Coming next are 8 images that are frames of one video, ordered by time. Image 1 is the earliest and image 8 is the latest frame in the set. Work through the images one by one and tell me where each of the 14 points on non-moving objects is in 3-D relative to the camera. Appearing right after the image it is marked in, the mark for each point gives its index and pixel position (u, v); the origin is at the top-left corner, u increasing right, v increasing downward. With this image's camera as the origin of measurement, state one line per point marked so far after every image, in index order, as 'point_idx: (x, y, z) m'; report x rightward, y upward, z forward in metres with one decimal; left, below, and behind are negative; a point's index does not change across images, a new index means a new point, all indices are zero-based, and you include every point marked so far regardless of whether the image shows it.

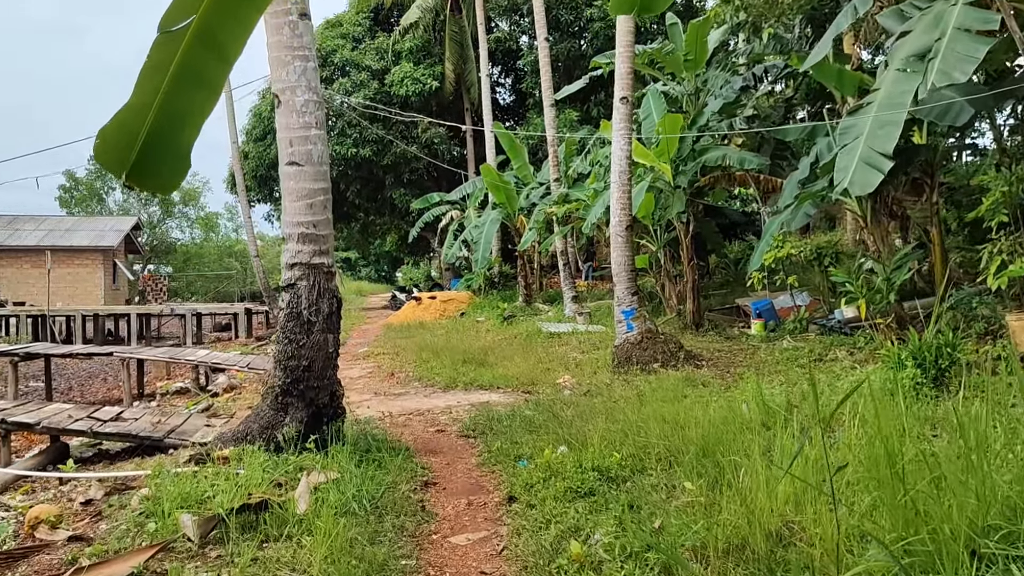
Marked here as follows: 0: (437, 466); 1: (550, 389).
0: (-0.4, -0.9, +4.3) m
1: (+0.3, -0.8, +6.6) m
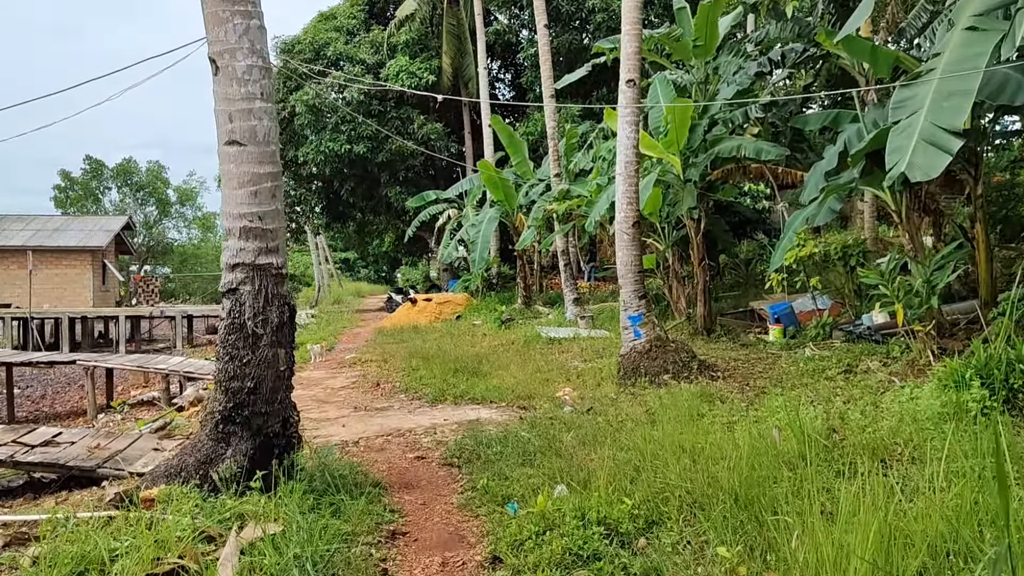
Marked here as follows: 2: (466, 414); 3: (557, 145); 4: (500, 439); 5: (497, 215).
0: (-0.4, -0.9, +3.5) m
1: (+0.3, -0.8, +5.9) m
2: (-0.3, -0.9, +5.9) m
3: (+0.6, +1.9, +11.6) m
4: (-0.1, -0.8, +4.7) m
5: (-0.2, +1.2, +13.8) m
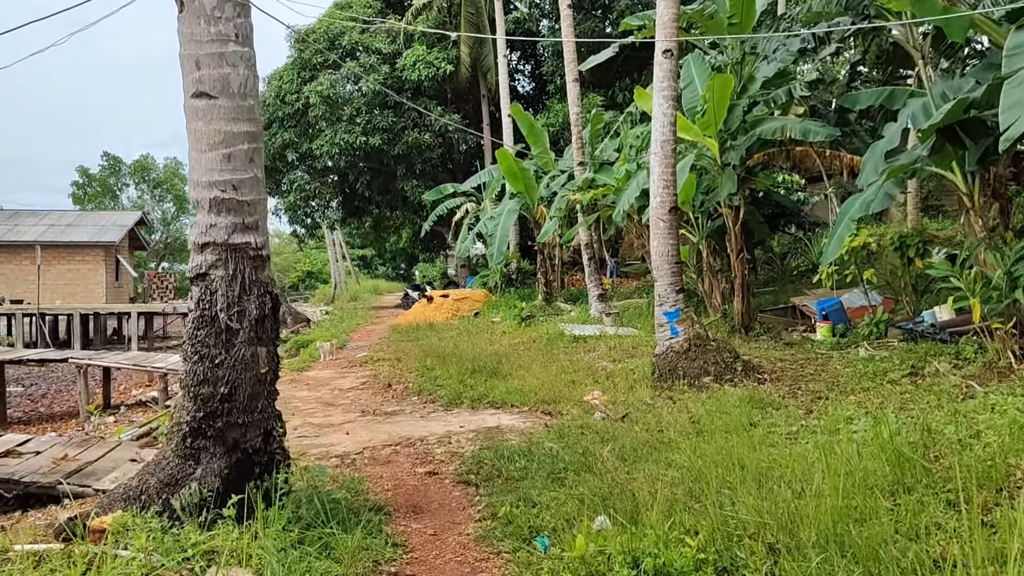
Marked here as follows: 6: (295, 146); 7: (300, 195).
0: (-0.3, -0.8, +2.9) m
1: (+0.4, -0.8, +5.3) m
2: (-0.2, -0.8, +5.2) m
3: (+0.9, +2.0, +11.0) m
4: (+0.1, -0.8, +4.1) m
5: (+0.1, +1.2, +13.2) m
6: (-4.8, +3.2, +19.5) m
7: (-4.8, +2.1, +19.6) m
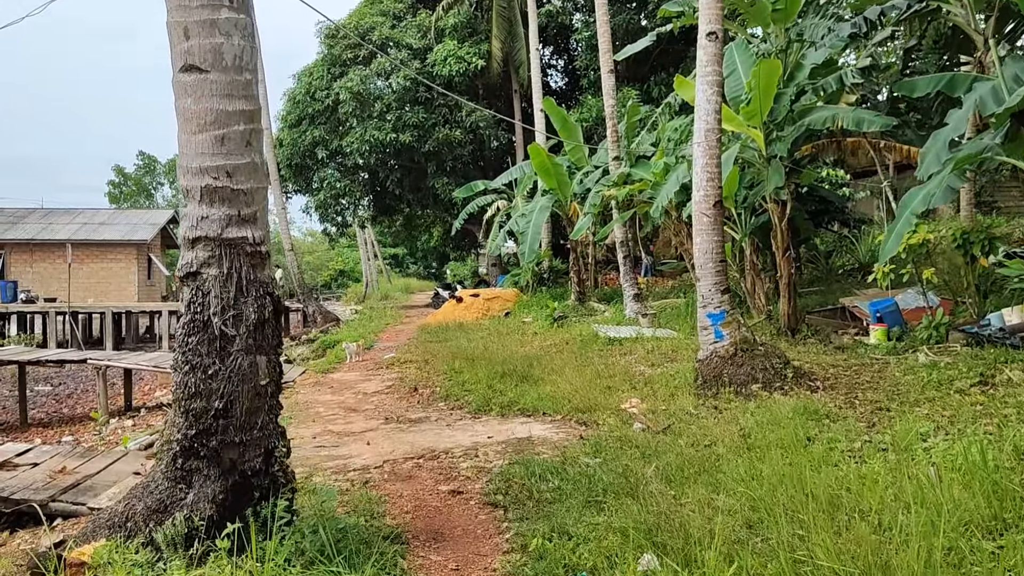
0: (-0.2, -0.8, +2.6) m
1: (+0.6, -0.8, +4.9) m
2: (0.0, -0.8, +4.9) m
3: (+1.3, +2.0, +10.6) m
4: (+0.2, -0.8, +3.7) m
5: (+0.5, +1.2, +12.8) m
6: (-4.1, +3.2, +19.3) m
7: (-4.0, +2.1, +19.4) m
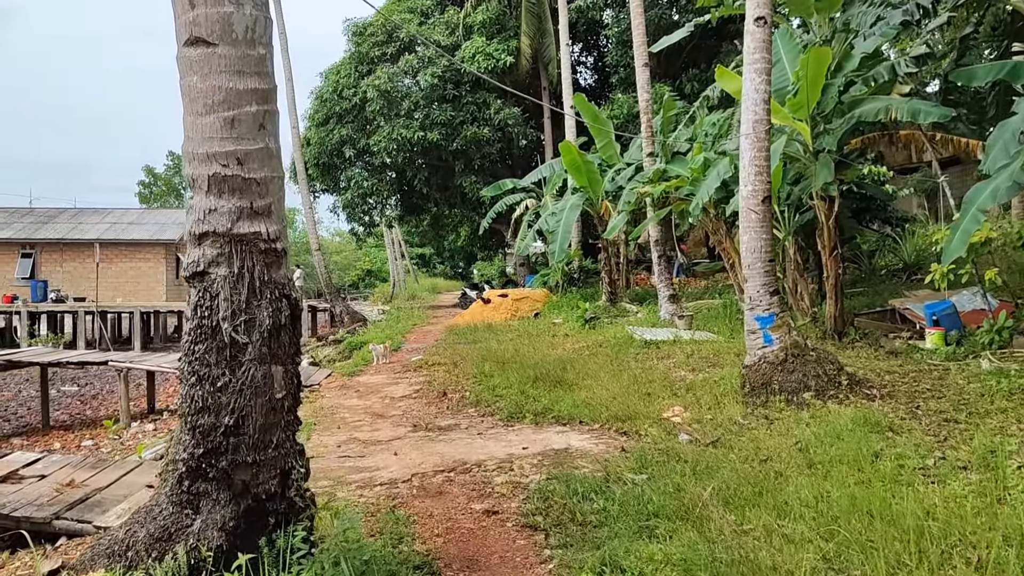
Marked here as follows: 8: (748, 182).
0: (-0.1, -0.8, +2.3) m
1: (+0.8, -0.8, +4.6) m
2: (+0.2, -0.8, +4.6) m
3: (+1.6, +2.0, +10.2) m
4: (+0.4, -0.8, +3.4) m
5: (+1.0, +1.2, +12.5) m
6: (-3.5, +3.2, +19.1) m
7: (-3.4, +2.1, +19.2) m
8: (+1.4, +0.6, +5.3) m
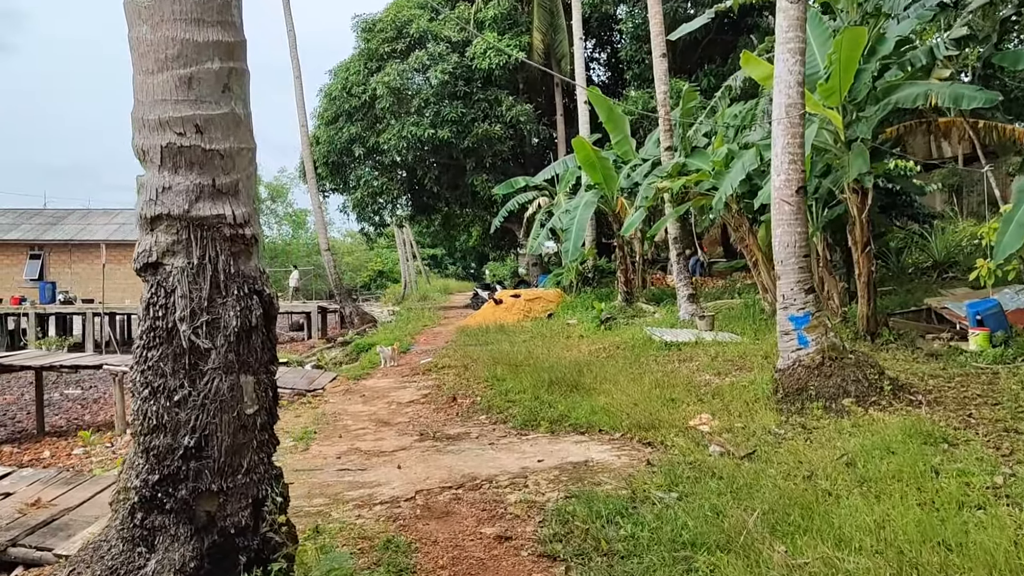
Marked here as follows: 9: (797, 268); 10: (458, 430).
0: (-0.1, -0.8, +1.9) m
1: (+0.8, -0.7, +4.2) m
2: (+0.3, -0.8, +4.2) m
3: (+1.8, +2.0, +9.8) m
4: (+0.4, -0.8, +3.0) m
5: (+1.2, +1.2, +12.1) m
6: (-3.2, +3.2, +18.8) m
7: (-3.1, +2.1, +18.9) m
8: (+1.5, +0.7, +4.9) m
9: (+1.6, +0.1, +4.9) m
10: (-0.3, -0.8, +5.1) m
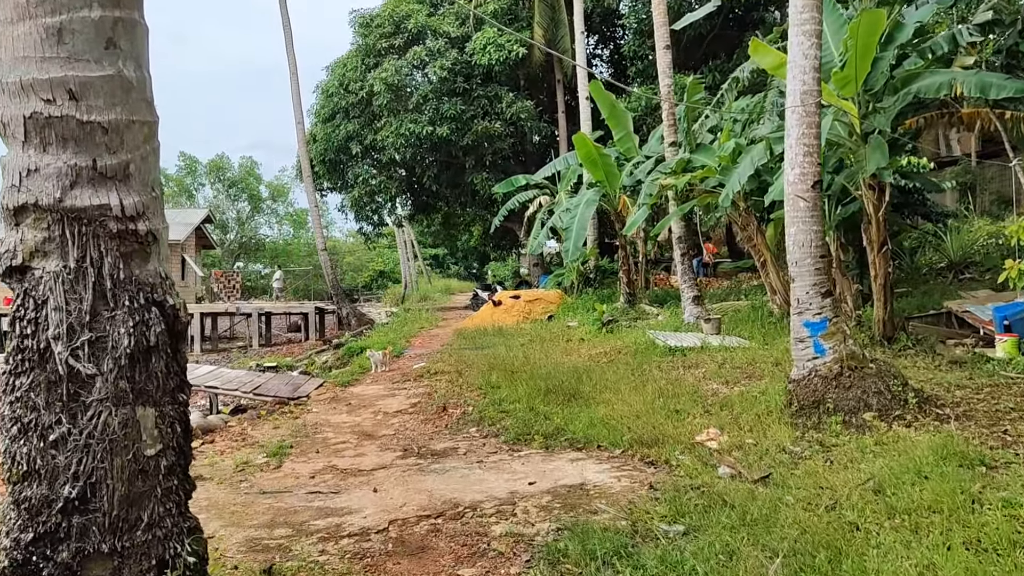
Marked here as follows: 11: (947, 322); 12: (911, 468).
0: (-0.1, -0.9, +1.5) m
1: (+0.8, -0.8, +3.8) m
2: (+0.2, -0.8, +3.8) m
3: (+1.8, +2.0, +9.4) m
4: (+0.3, -0.8, +2.6) m
5: (+1.1, +1.2, +11.7) m
6: (-3.2, +3.2, +18.4) m
7: (-3.1, +2.1, +18.5) m
8: (+1.5, +0.6, +4.5) m
9: (+1.5, +0.1, +4.5) m
10: (-0.4, -0.8, +4.7) m
11: (+3.4, -0.3, +6.7) m
12: (+1.5, -0.7, +3.3) m
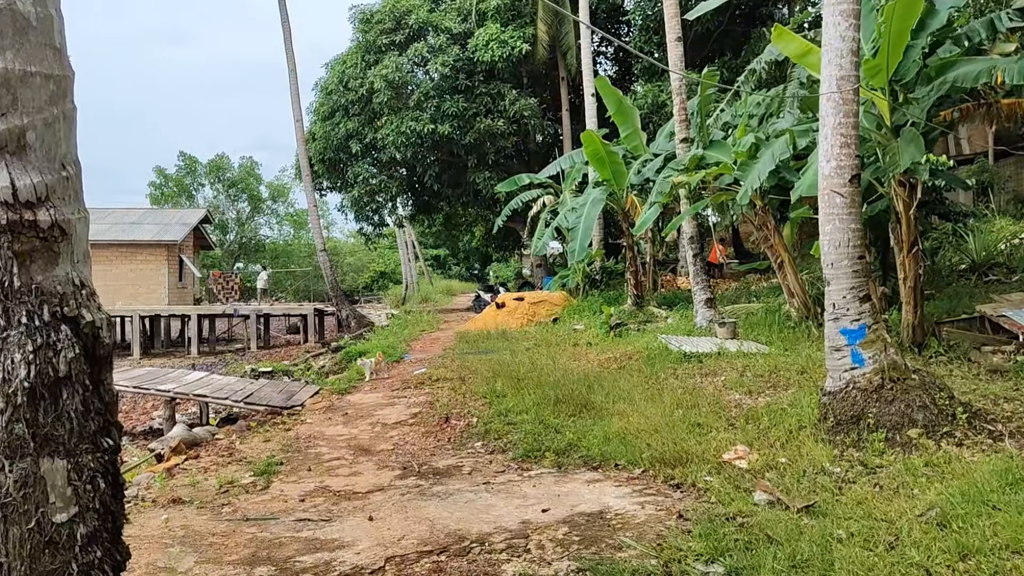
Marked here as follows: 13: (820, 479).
0: (-0.1, -0.9, +1.2) m
1: (+0.8, -0.8, +3.4) m
2: (+0.3, -0.8, +3.4) m
3: (+1.8, +1.9, +9.1) m
4: (+0.4, -0.8, +2.3) m
5: (+1.2, +1.2, +11.4) m
6: (-3.2, +3.1, +18.0) m
7: (-3.1, +2.1, +18.2) m
8: (+1.5, +0.6, +4.1) m
9: (+1.6, +0.1, +4.1) m
10: (-0.3, -0.9, +4.3) m
11: (+3.4, -0.3, +6.3) m
12: (+1.6, -0.7, +2.9) m
13: (+1.2, -0.7, +3.5) m
